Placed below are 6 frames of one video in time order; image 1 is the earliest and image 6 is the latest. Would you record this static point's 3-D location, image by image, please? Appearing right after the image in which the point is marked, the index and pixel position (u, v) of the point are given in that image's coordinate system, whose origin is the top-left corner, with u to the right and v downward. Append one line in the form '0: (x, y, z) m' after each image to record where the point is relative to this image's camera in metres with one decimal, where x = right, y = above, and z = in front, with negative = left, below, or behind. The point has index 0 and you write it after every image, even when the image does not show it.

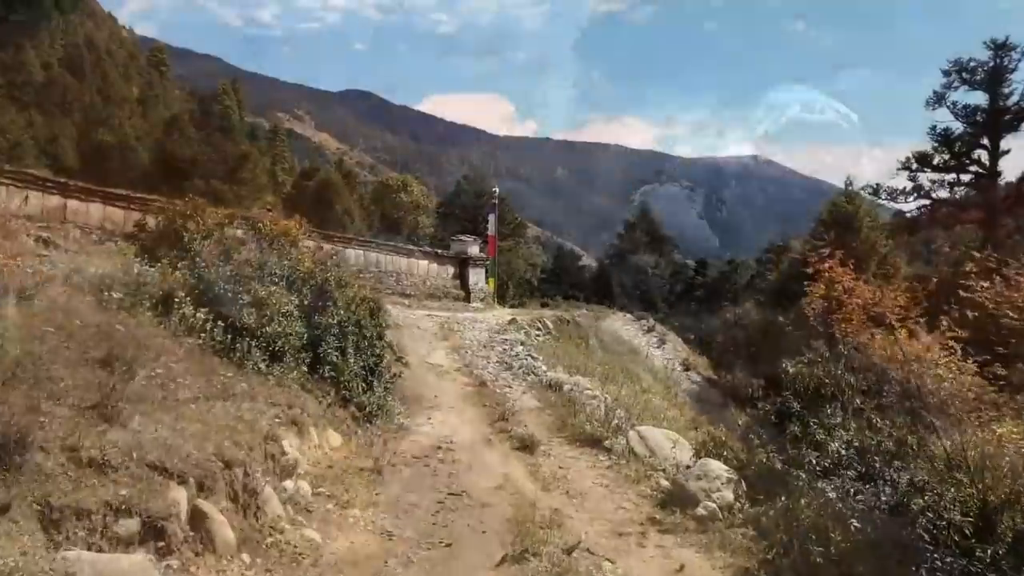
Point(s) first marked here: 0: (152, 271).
0: (-3.6, +0.2, +6.2) m
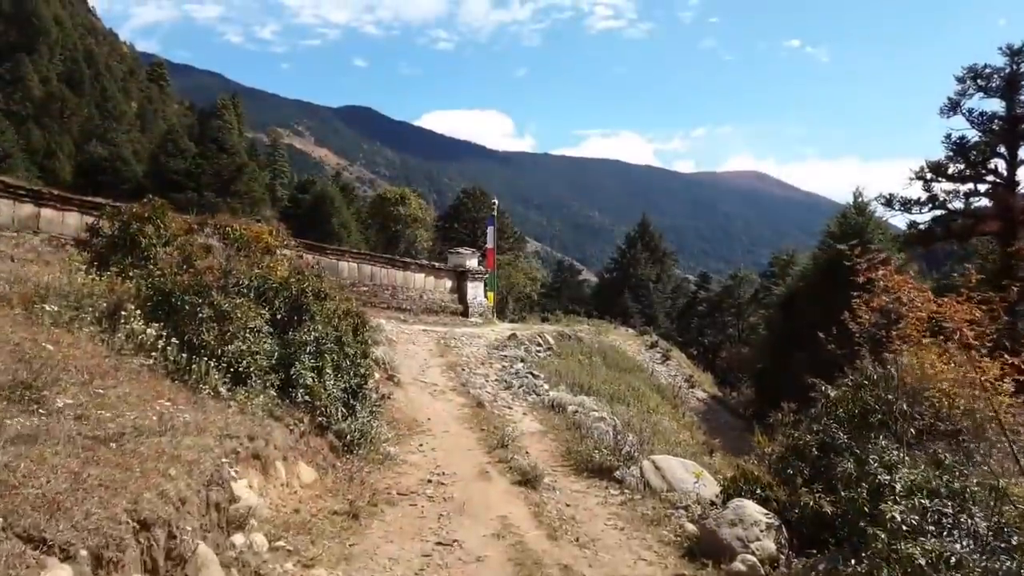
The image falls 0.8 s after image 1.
0: (-3.6, +0.1, +5.4) m
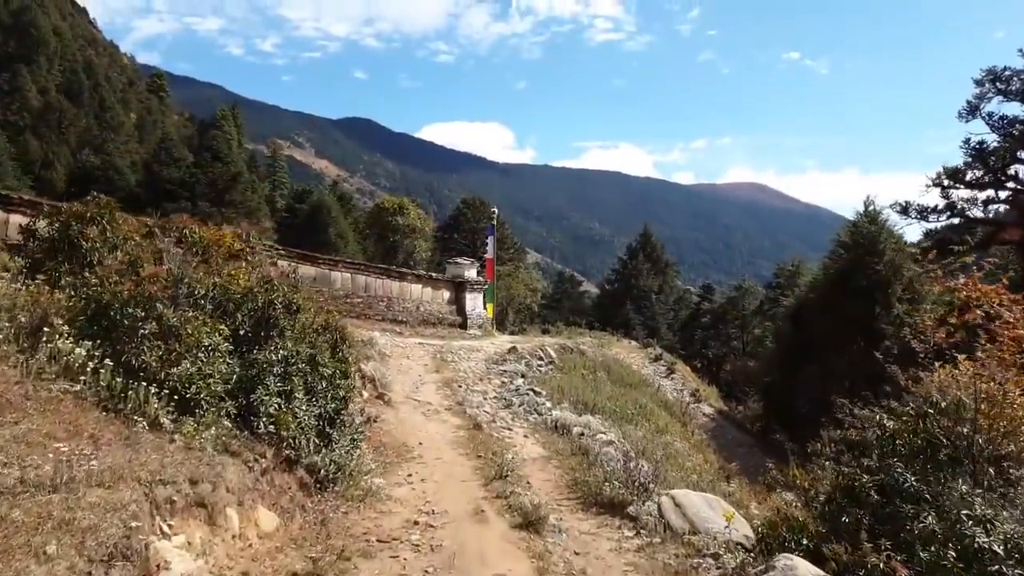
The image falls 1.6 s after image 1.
0: (-3.6, 0.0, +4.6) m
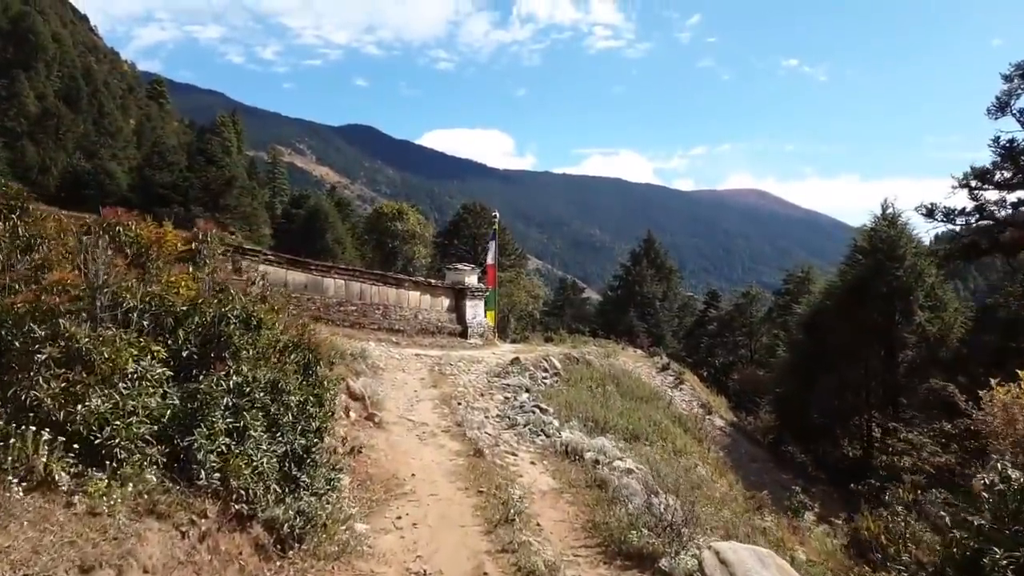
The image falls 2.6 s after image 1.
0: (-3.6, -0.1, +3.6) m
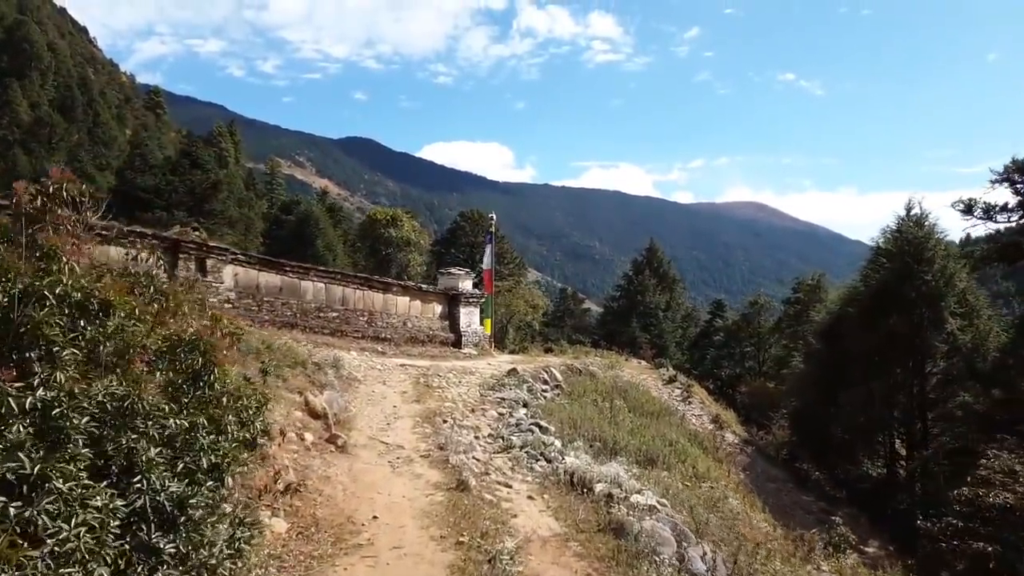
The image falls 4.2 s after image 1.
0: (-3.6, +0.1, +1.9) m
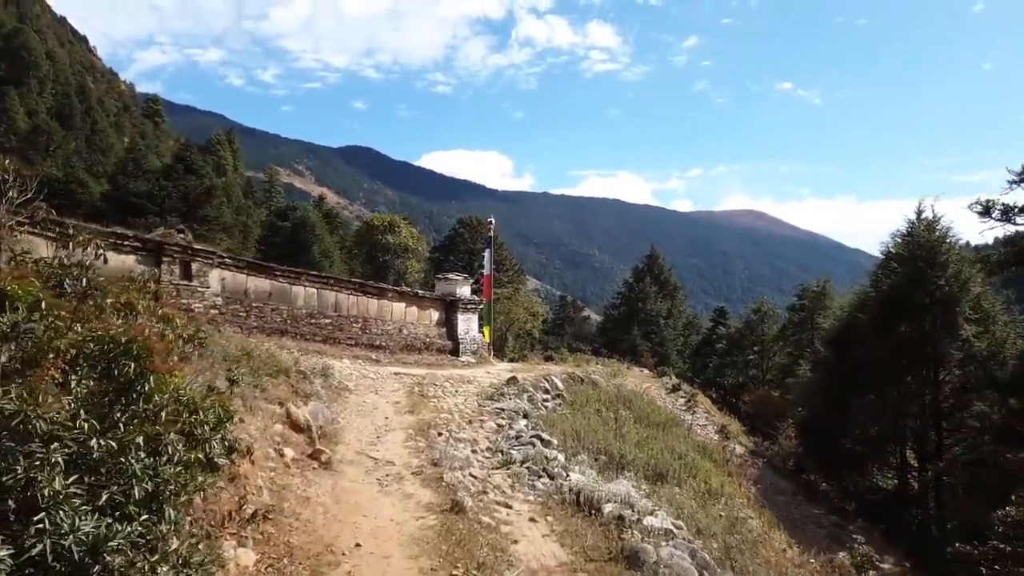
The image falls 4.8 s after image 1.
0: (-3.6, +0.2, +1.3) m
